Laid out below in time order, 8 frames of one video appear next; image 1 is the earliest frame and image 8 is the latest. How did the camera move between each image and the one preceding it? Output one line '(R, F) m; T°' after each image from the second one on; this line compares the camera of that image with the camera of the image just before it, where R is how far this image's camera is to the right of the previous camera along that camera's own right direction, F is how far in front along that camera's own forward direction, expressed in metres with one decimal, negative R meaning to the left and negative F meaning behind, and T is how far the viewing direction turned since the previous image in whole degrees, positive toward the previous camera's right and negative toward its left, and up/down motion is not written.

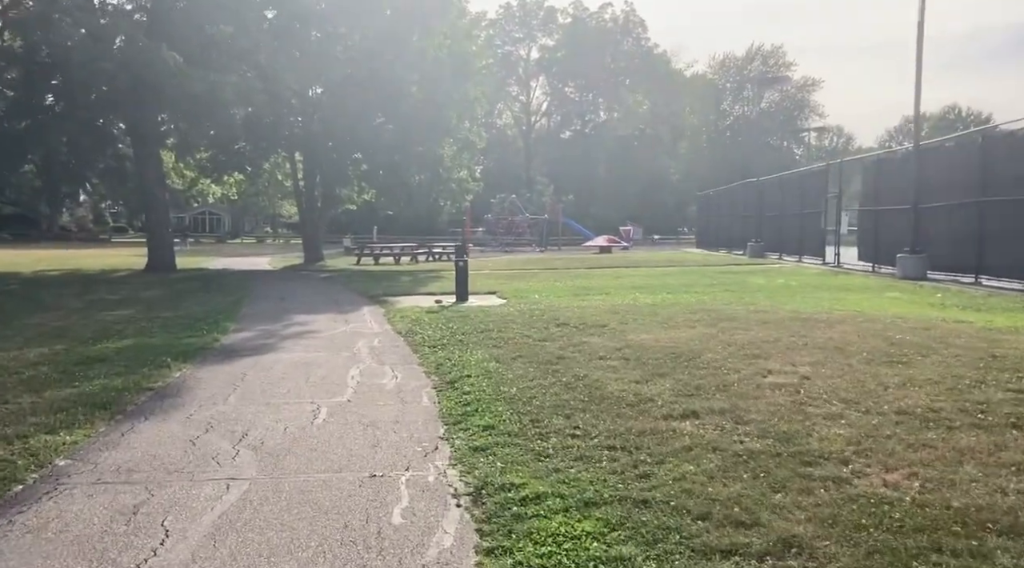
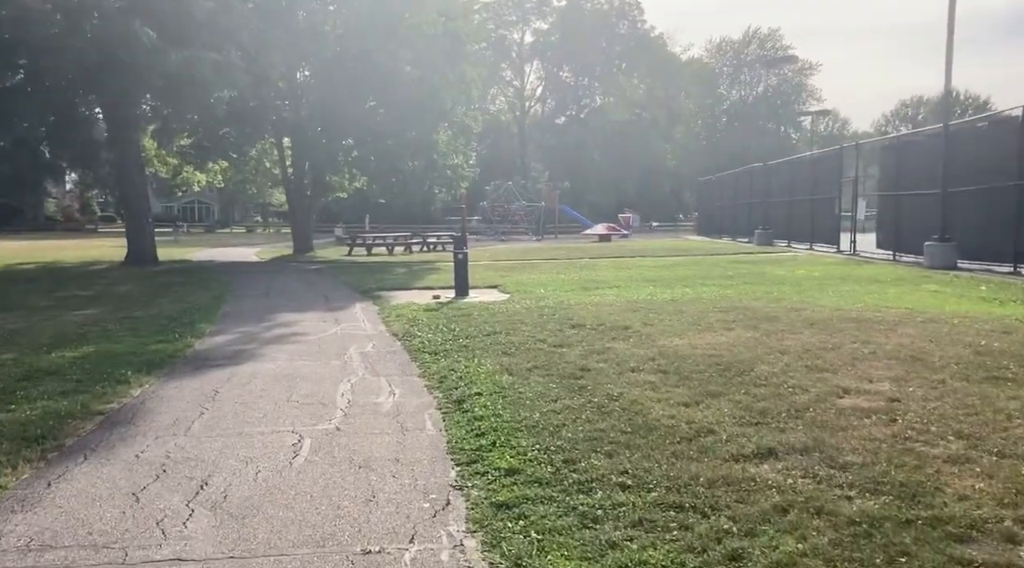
(-0.2, +1.2) m; +1°
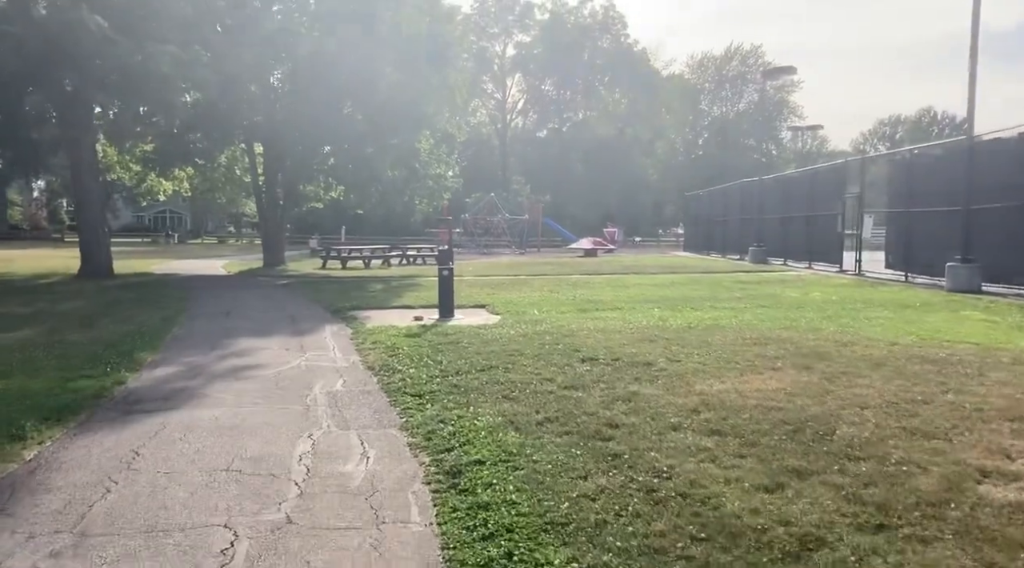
(-0.2, +1.5) m; +2°
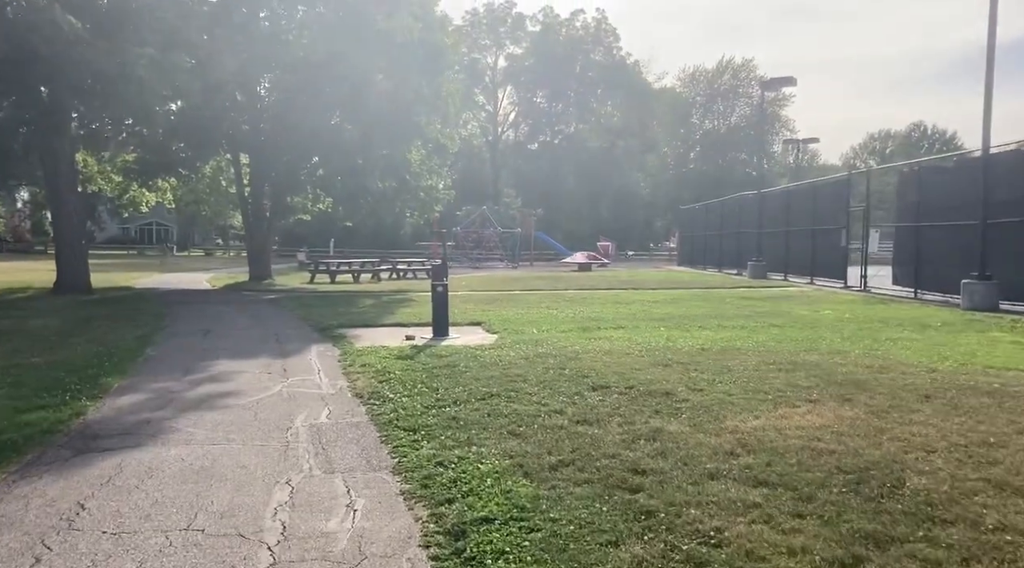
(-0.1, +0.7) m; +1°
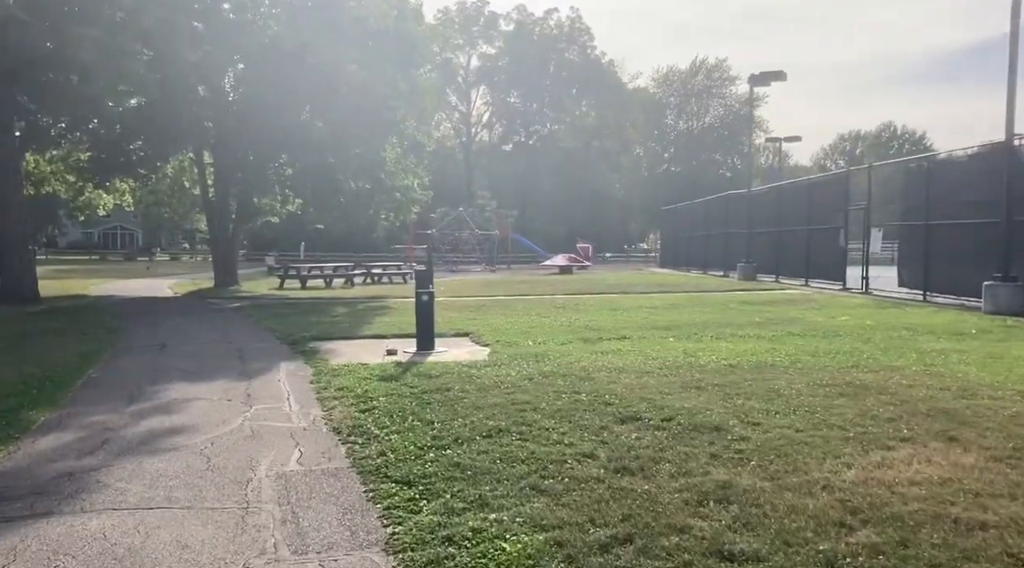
(-0.3, +1.3) m; +2°
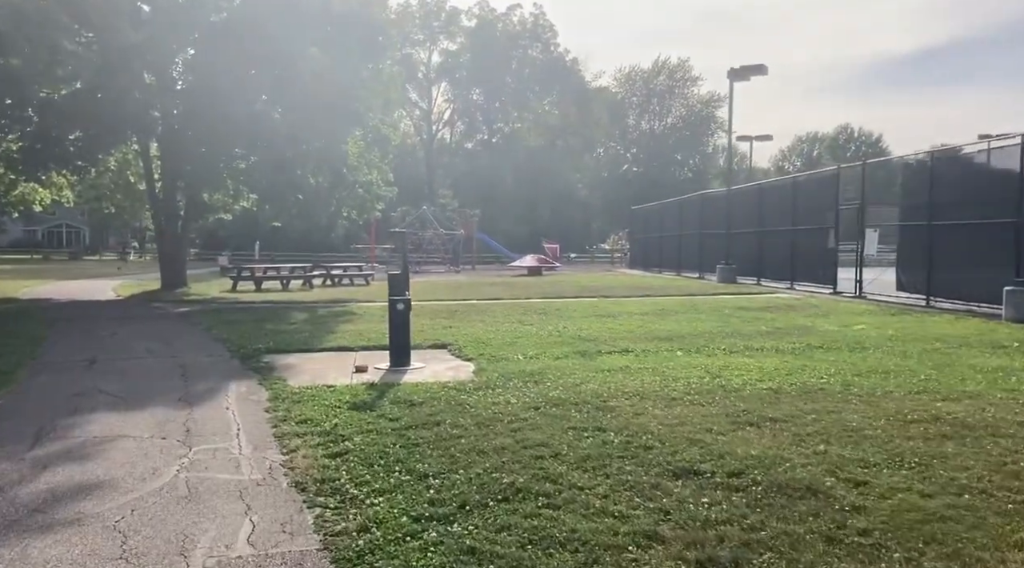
(-0.4, +1.5) m; +3°
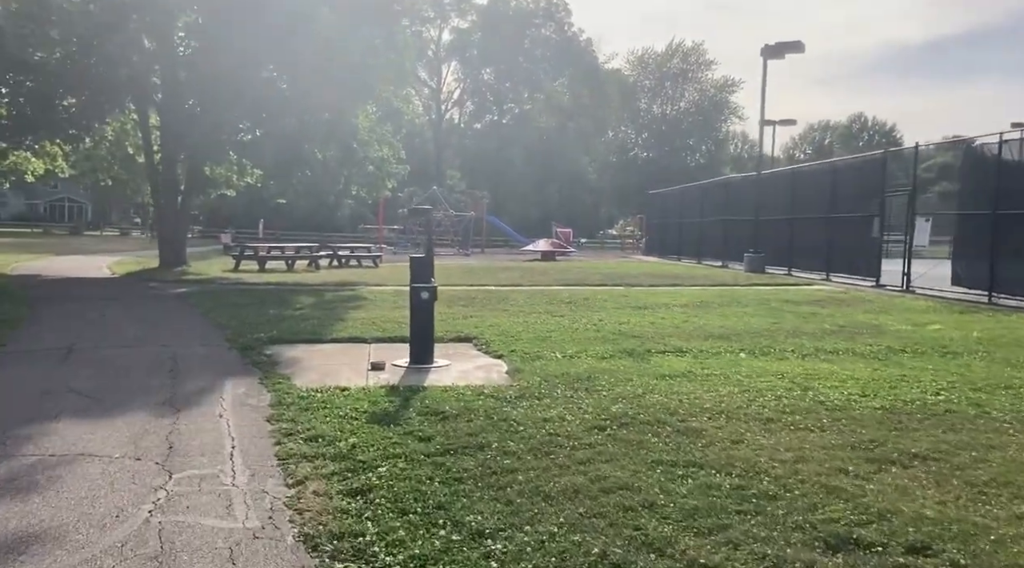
(-0.4, +1.4) m; 0°
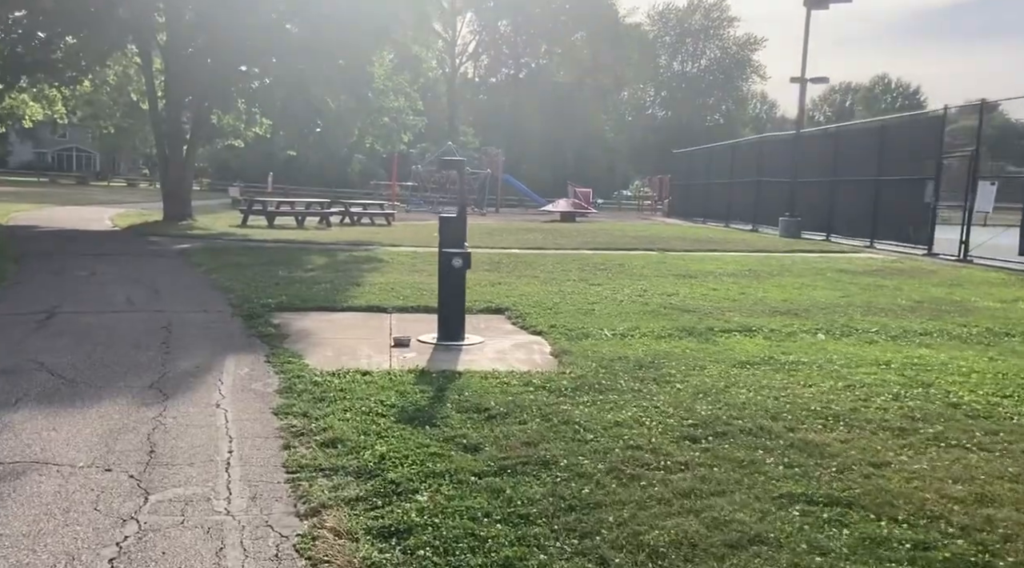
(-0.4, +1.2) m; -1°
